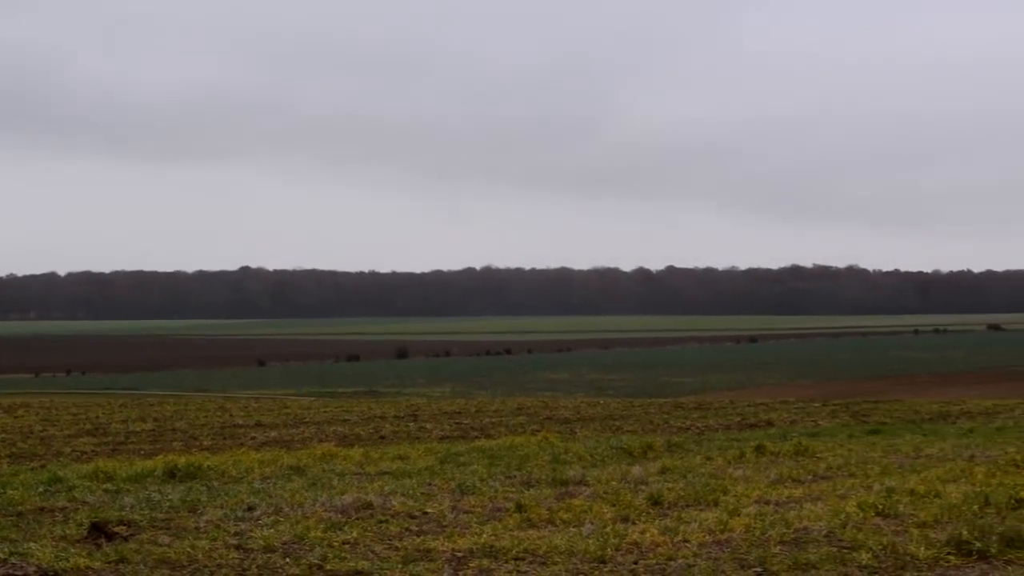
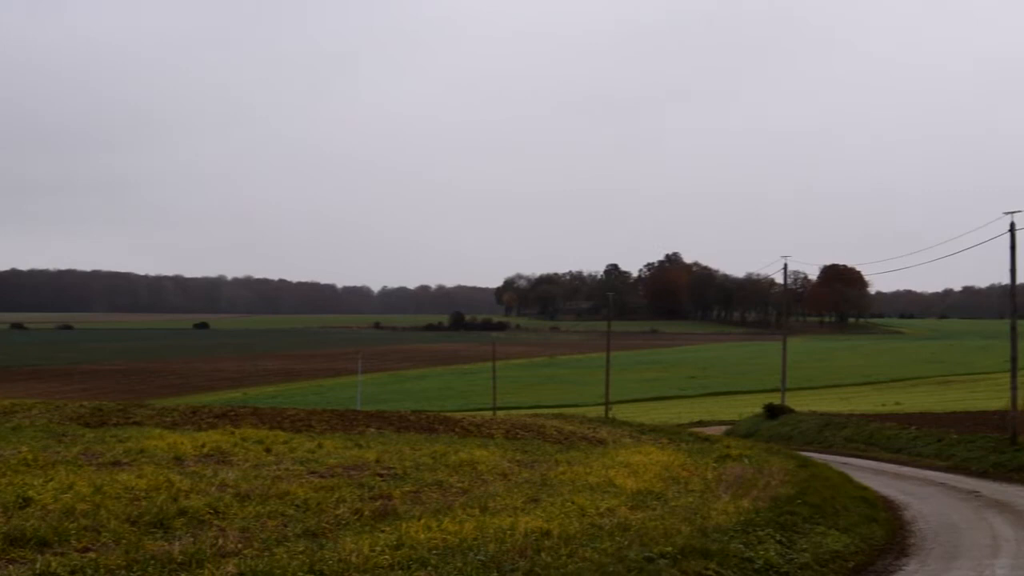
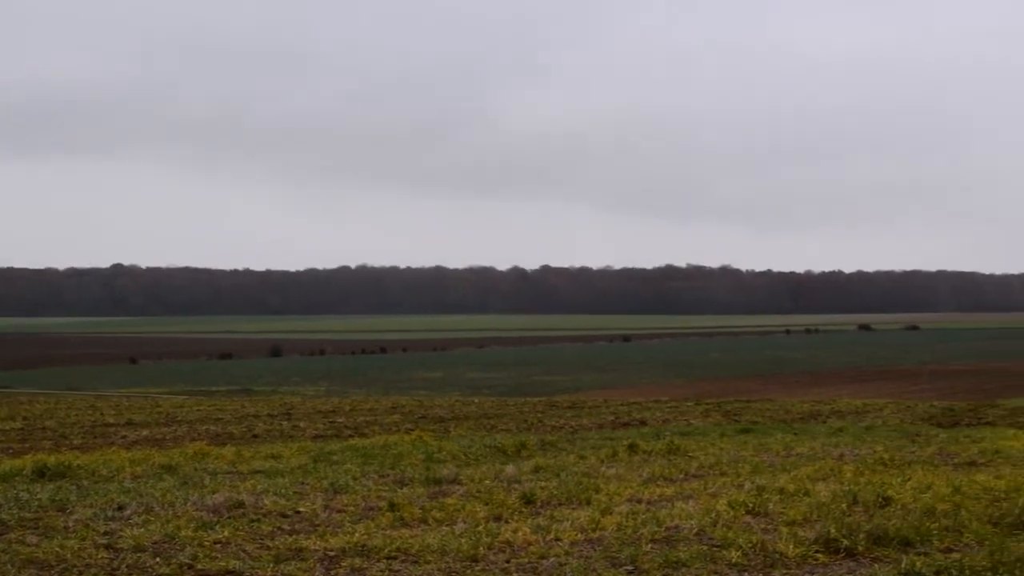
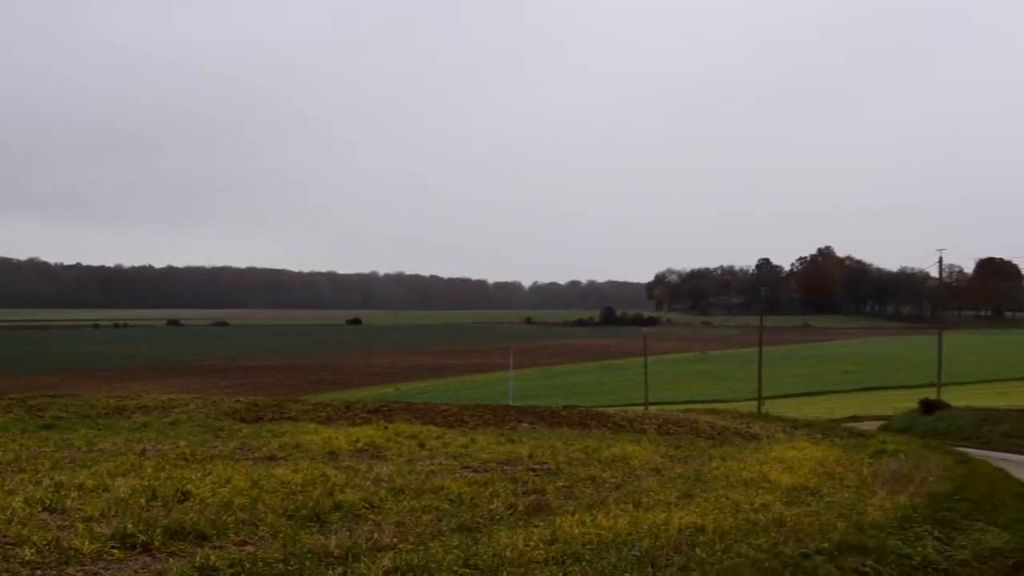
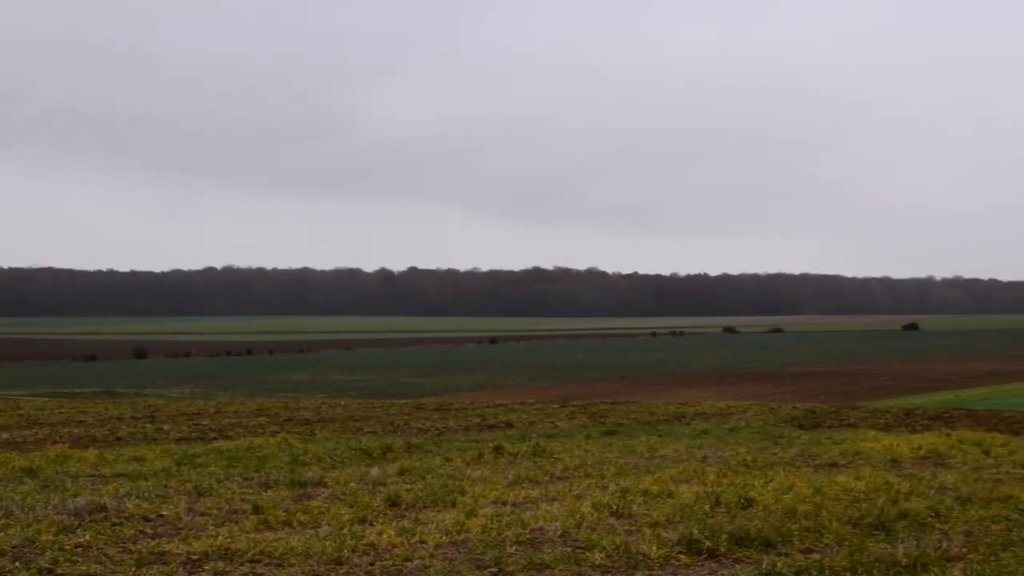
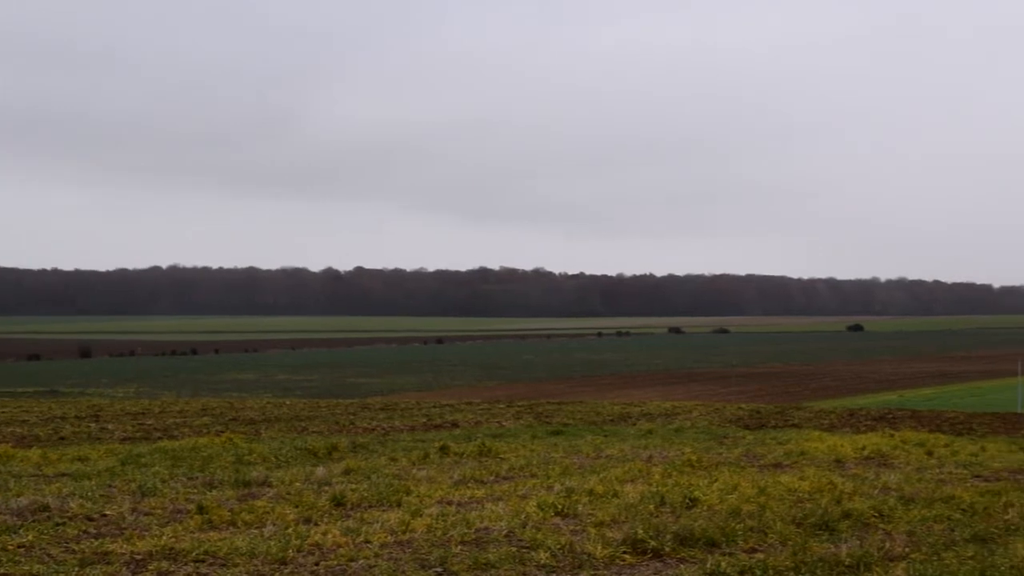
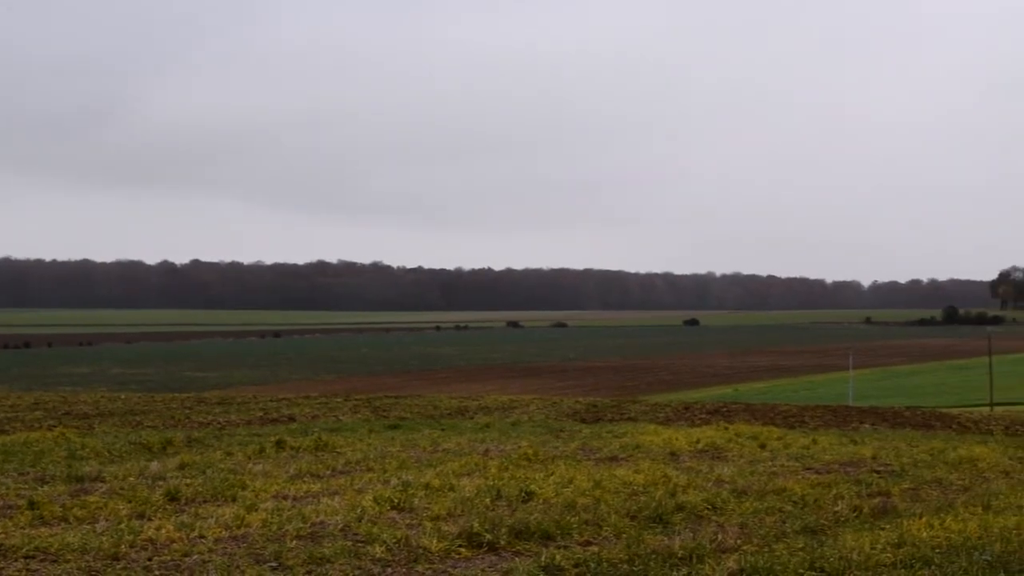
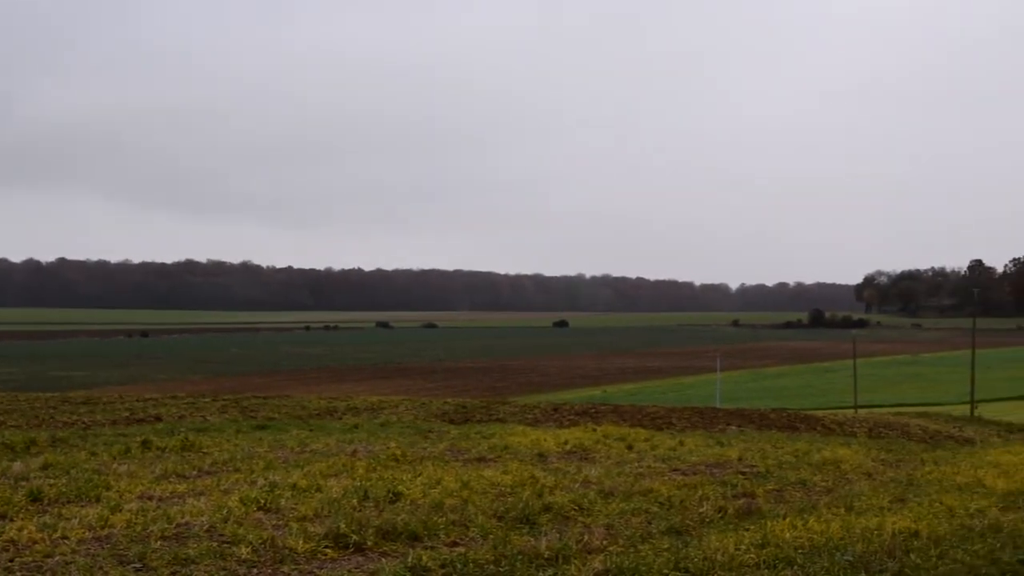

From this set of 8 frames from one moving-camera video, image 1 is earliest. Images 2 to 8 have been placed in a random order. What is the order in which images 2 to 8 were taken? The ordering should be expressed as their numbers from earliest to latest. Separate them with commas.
3, 5, 6, 7, 8, 4, 2
